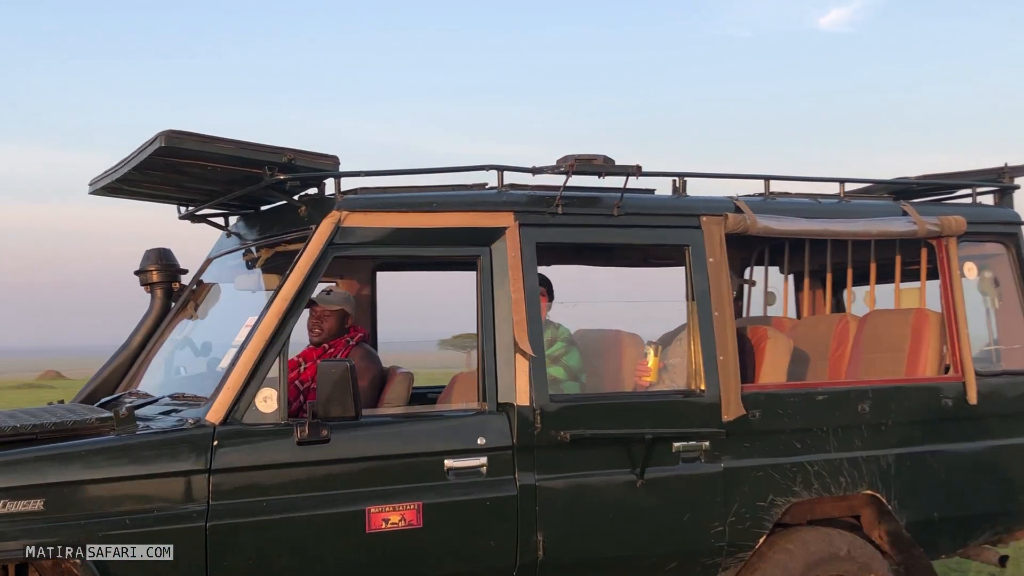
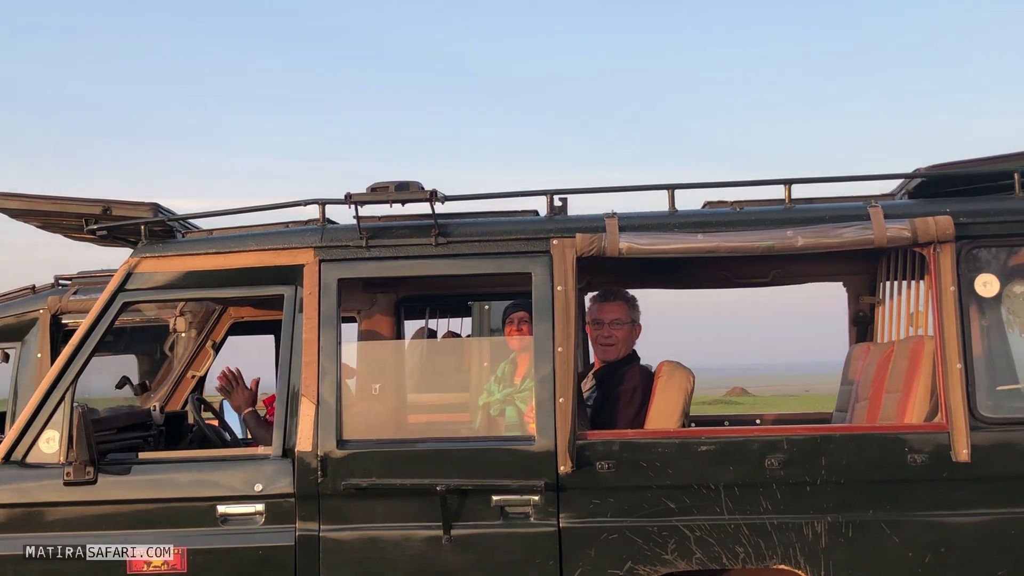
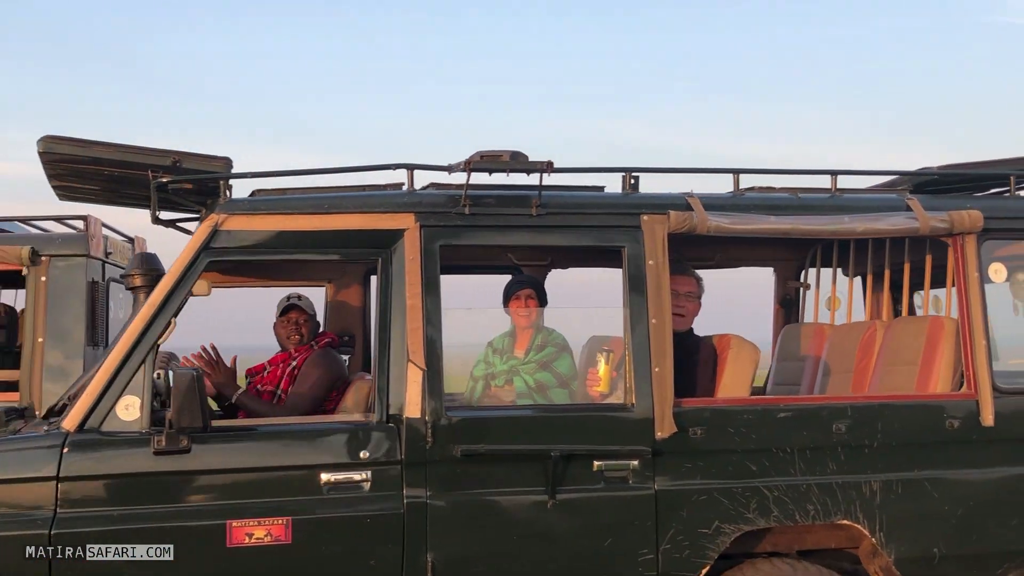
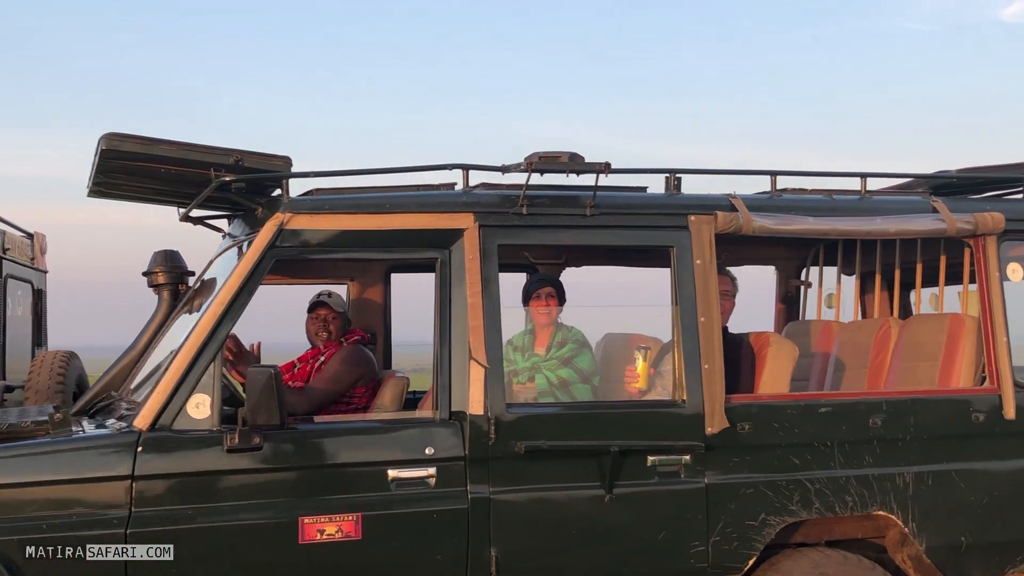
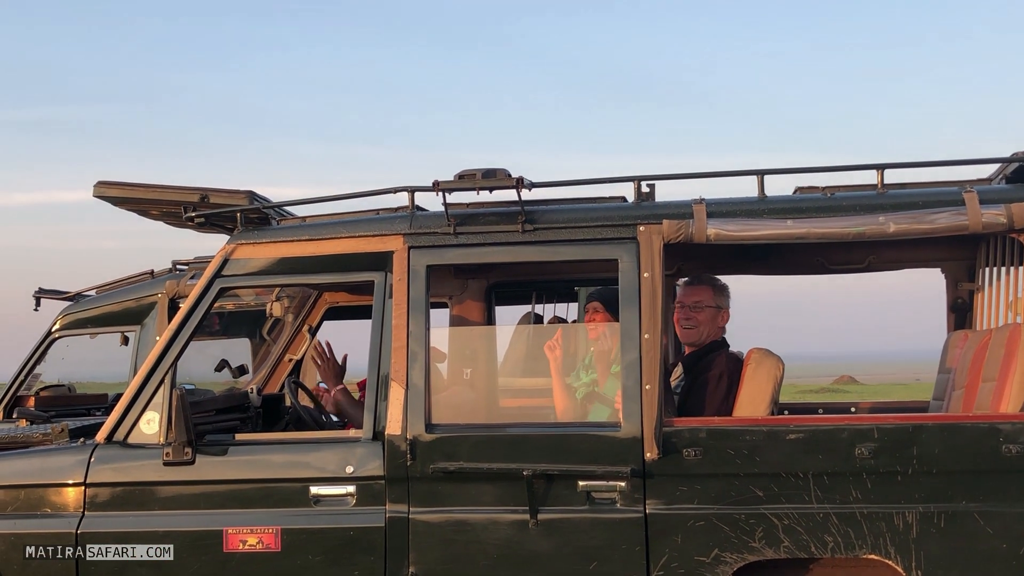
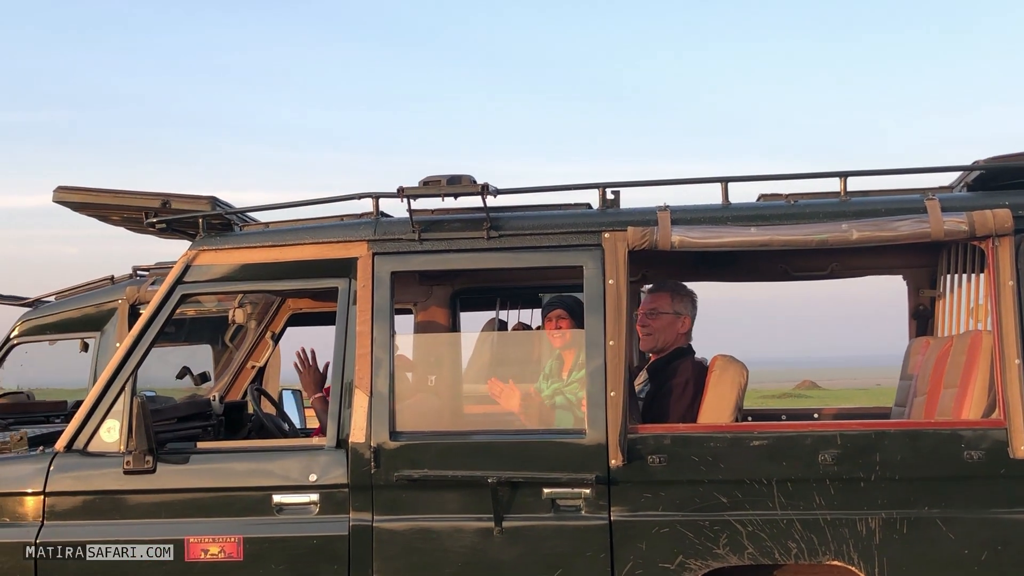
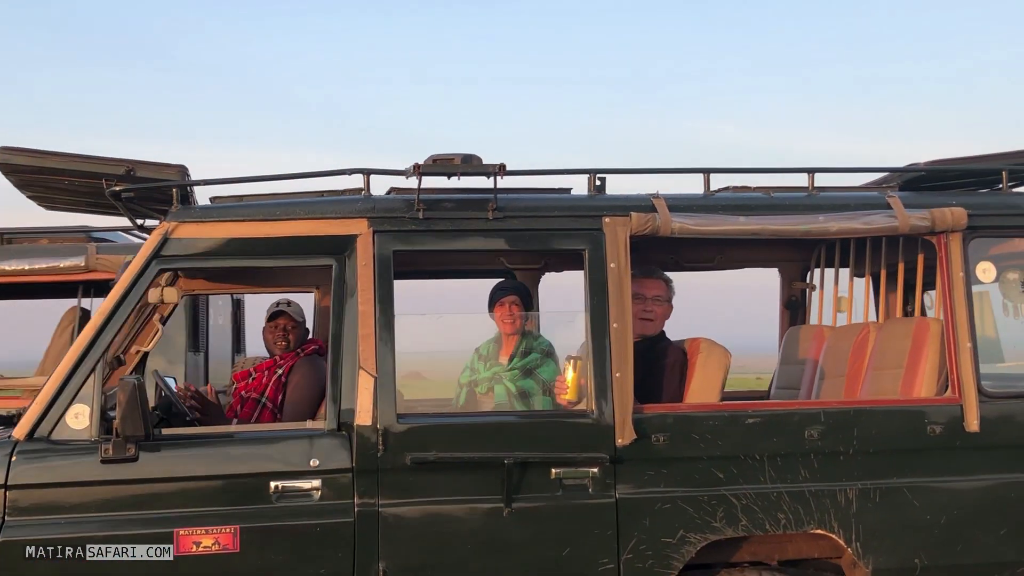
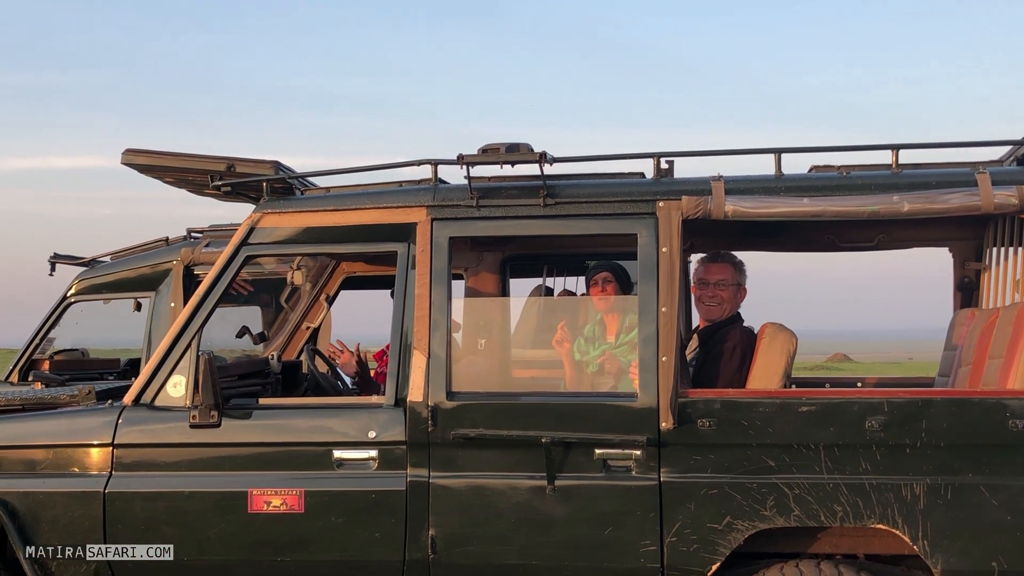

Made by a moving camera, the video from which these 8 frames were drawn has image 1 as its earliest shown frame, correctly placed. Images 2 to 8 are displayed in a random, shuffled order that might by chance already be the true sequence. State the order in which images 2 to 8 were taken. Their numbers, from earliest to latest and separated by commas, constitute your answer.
4, 3, 7, 2, 6, 5, 8
